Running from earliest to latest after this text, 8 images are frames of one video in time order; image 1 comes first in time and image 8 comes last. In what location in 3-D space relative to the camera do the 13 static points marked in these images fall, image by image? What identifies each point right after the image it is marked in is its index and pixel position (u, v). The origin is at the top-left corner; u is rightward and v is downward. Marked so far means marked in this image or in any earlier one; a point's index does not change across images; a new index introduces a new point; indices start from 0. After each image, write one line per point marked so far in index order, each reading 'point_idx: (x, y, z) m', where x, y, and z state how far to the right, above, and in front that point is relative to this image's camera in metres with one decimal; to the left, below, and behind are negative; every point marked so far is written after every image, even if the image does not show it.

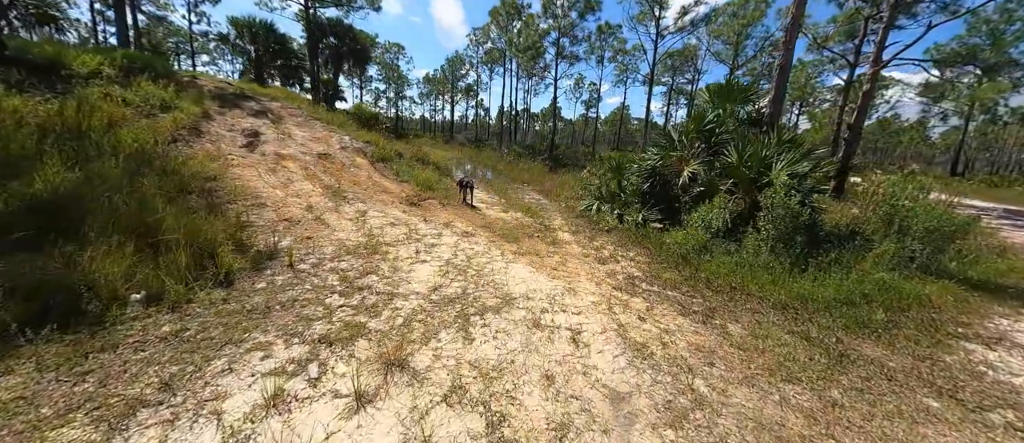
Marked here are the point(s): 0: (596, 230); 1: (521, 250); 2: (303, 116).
0: (+1.7, -0.2, +7.0) m
1: (+0.1, -0.4, +5.3) m
2: (-7.5, +3.8, +12.4) m
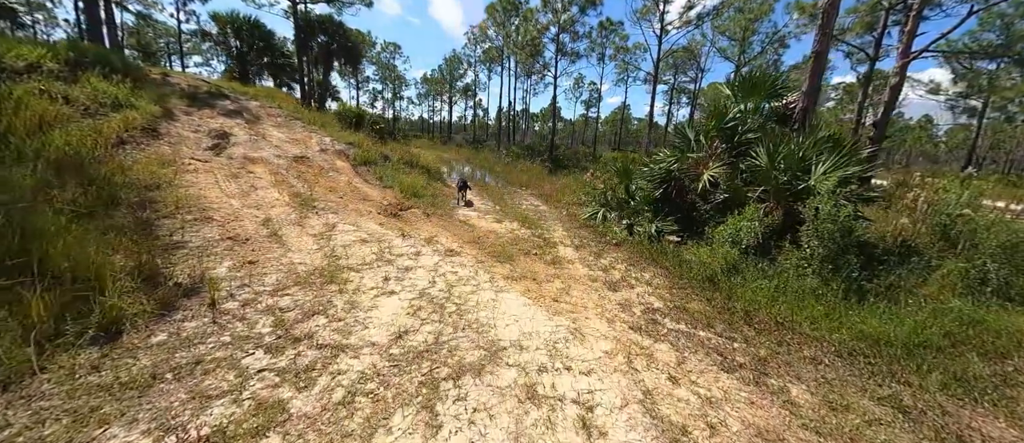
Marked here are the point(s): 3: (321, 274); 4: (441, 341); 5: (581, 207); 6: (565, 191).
0: (+1.6, -0.4, +6.1) m
1: (0.0, -0.7, +4.4) m
2: (-7.6, +3.5, +11.5) m
3: (-2.1, -0.6, +3.8) m
4: (-0.6, -1.0, +2.9) m
5: (+1.7, +0.3, +8.6) m
6: (+1.7, +0.9, +10.7) m
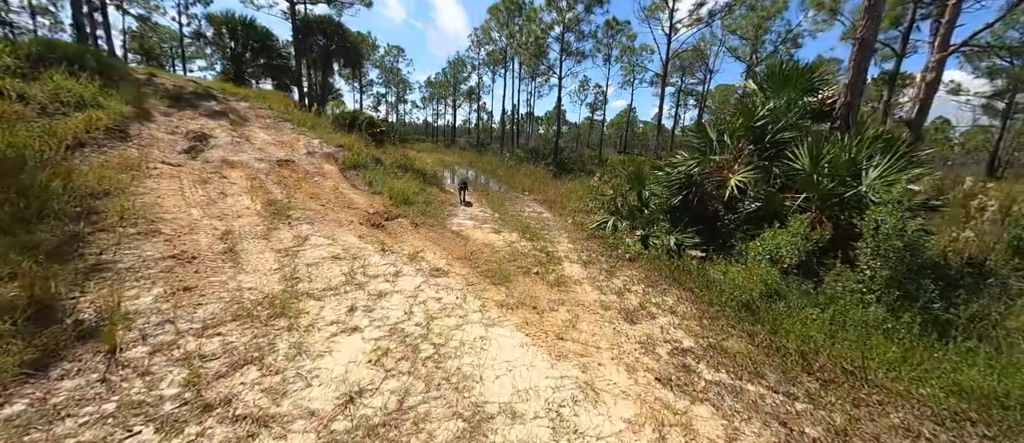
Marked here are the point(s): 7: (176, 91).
0: (+1.6, -0.6, +5.3) m
1: (0.0, -0.8, +3.6) m
2: (-7.5, +3.3, +10.9) m
3: (-2.1, -0.7, +3.1) m
4: (-0.7, -1.1, +2.2) m
5: (+1.7, +0.1, +7.8) m
6: (+1.7, +0.7, +9.9) m
7: (-10.0, +3.9, +10.3) m
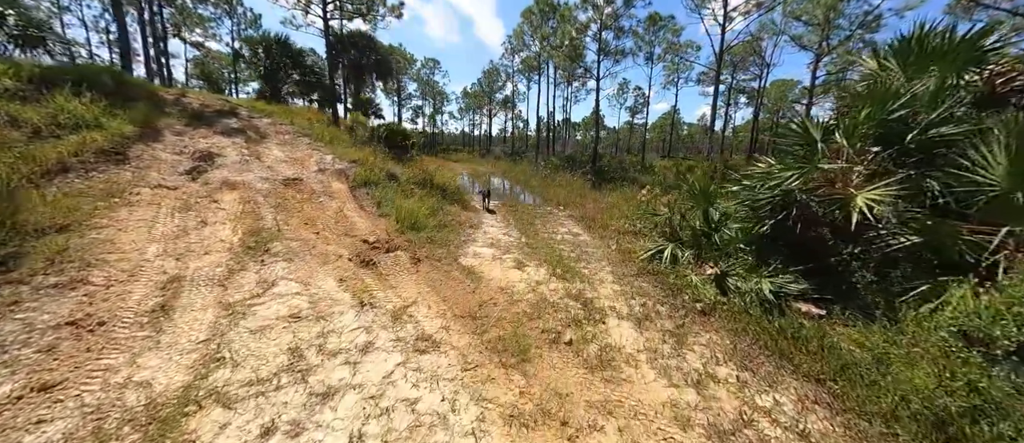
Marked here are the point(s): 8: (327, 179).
0: (+1.9, -1.0, +3.8) m
1: (+0.1, -1.2, +2.3) m
2: (-6.6, +2.7, +10.4) m
3: (-2.1, -1.1, +2.0) m
4: (-0.7, -1.5, +0.9) m
5: (+2.3, -0.3, +6.3) m
6: (+2.5, +0.2, +8.4) m
7: (-9.2, +3.2, +10.2) m
8: (-4.2, +1.0, +7.8) m
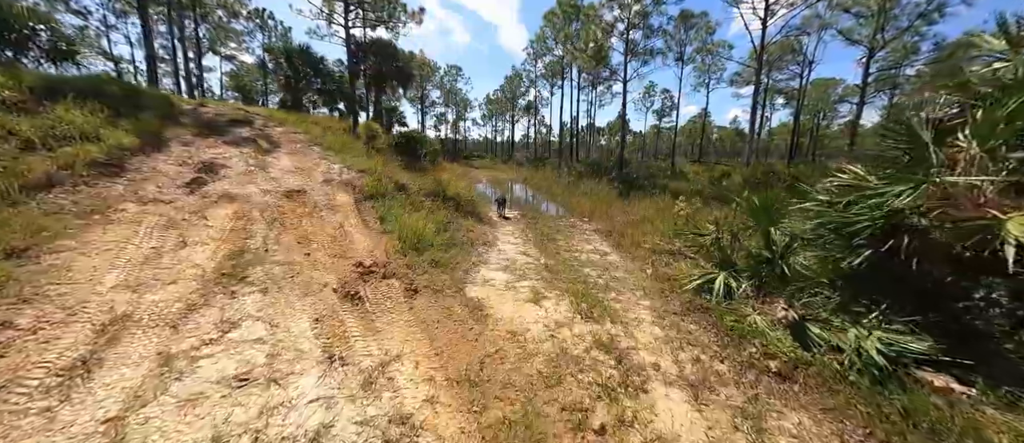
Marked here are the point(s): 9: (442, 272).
0: (+2.0, -1.2, +2.9) m
1: (+0.1, -1.4, +1.5) m
2: (-6.0, +2.3, +10.1) m
3: (-2.1, -1.3, +1.3) m
4: (-0.8, -1.7, +0.1) m
5: (+2.6, -0.6, +5.4) m
6: (+2.9, -0.1, +7.4) m
7: (-8.6, +2.9, +10.0) m
8: (-3.8, +0.6, +7.3) m
9: (-0.9, -0.7, +4.6) m
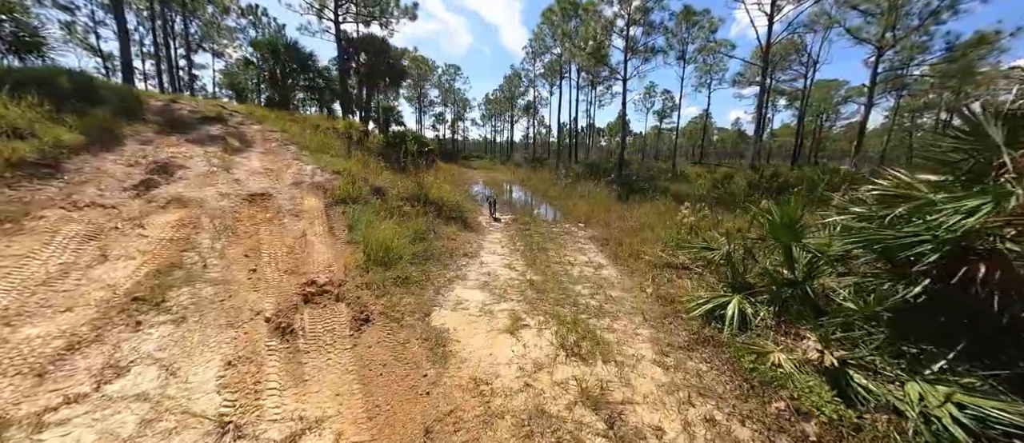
0: (+1.7, -1.4, +2.2) m
1: (-0.2, -1.6, +0.8) m
2: (-6.3, +2.2, +9.4) m
3: (-2.3, -1.5, +0.6) m
4: (-1.0, -1.8, -0.5) m
5: (+2.3, -0.8, +4.7) m
6: (+2.6, -0.3, +6.8) m
7: (-8.8, +2.8, +9.3) m
8: (-4.0, +0.5, +6.6) m
9: (-1.2, -0.8, +4.0) m
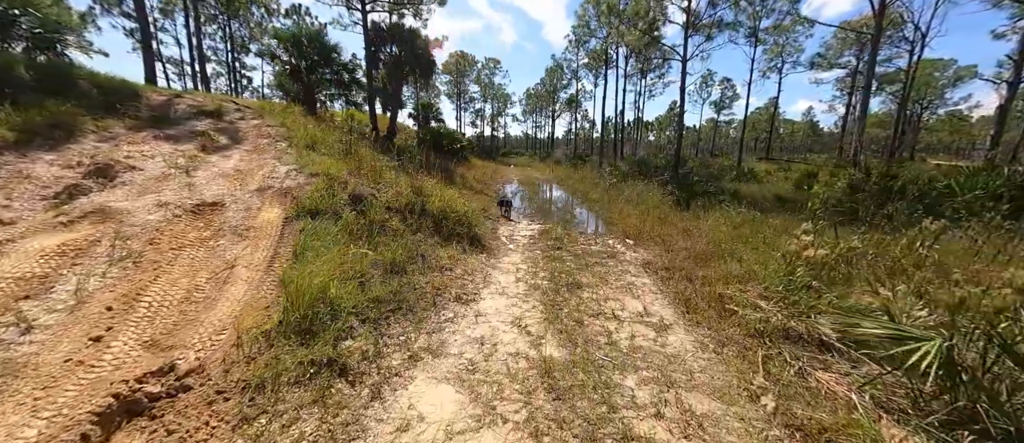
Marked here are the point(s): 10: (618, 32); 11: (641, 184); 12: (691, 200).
0: (+1.4, -1.8, +0.1) m
1: (-0.6, -1.9, -1.0) m
2: (-5.6, +2.0, +8.2) m
3: (-2.8, -1.8, -1.0) m
4: (-1.6, -2.2, -2.3) m
5: (+2.3, -1.2, +2.5) m
6: (+2.9, -0.6, +4.5) m
7: (-8.1, +2.7, +8.4) m
8: (-3.7, +0.3, +5.1) m
9: (-1.2, -1.1, +2.2) m
10: (+5.6, +9.9, +18.3) m
11: (+5.2, +1.5, +13.9) m
12: (+5.6, +0.7, +10.9) m
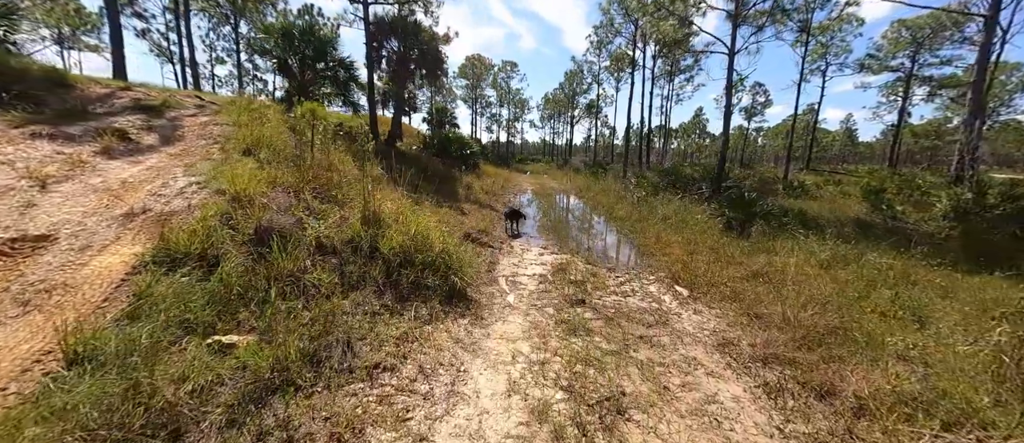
0: (+1.1, -2.2, -2.0) m
1: (-1.0, -2.3, -3.1) m
2: (-5.5, +1.6, +6.5) m
3: (-3.2, -2.1, -2.9) m
4: (-2.1, -2.5, -4.3) m
5: (+2.1, -1.7, +0.4) m
6: (+2.8, -1.2, +2.3) m
7: (-8.0, +2.3, +6.8) m
8: (-3.8, -0.2, +3.3) m
9: (-1.4, -1.5, +0.2) m
10: (+6.4, +9.1, +16.2) m
11: (+5.5, +0.7, +11.6) m
12: (+5.8, 0.0, +8.6) m
